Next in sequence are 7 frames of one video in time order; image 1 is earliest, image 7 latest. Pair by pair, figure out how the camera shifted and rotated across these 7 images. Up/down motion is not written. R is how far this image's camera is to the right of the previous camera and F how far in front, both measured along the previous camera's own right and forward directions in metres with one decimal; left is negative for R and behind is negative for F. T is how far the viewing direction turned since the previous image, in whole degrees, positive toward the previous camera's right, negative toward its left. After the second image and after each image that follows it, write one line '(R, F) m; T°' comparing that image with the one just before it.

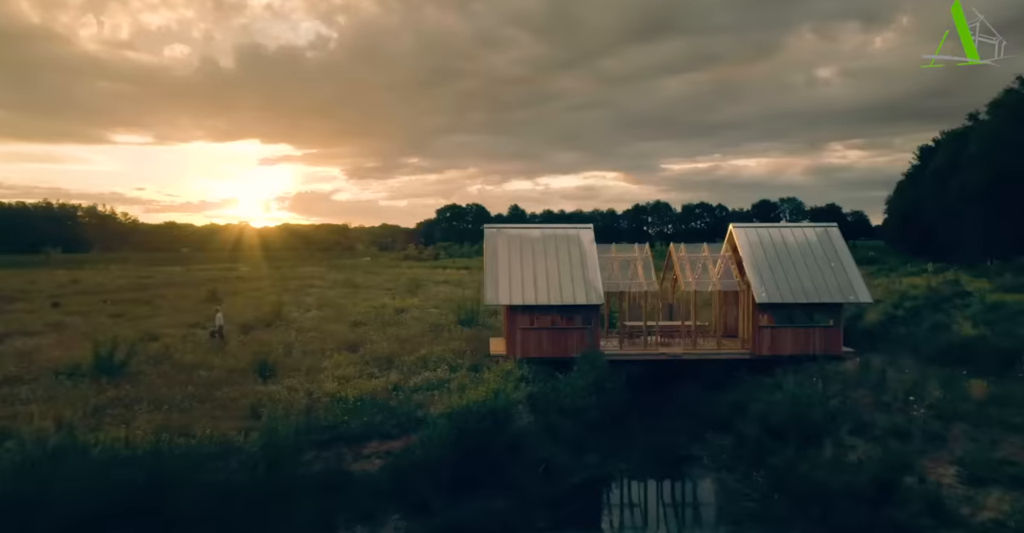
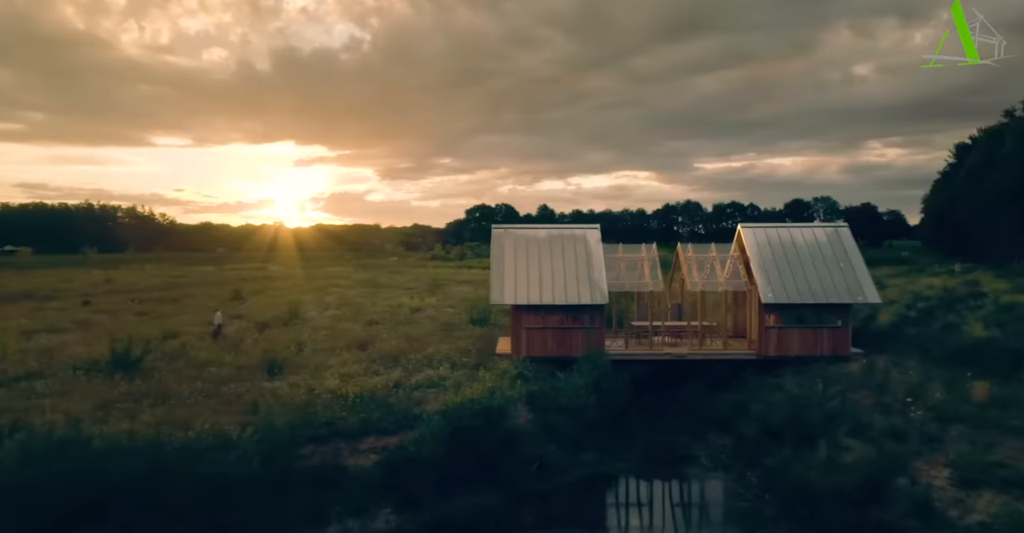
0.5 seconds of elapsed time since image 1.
(+0.7, -0.2) m; -2°
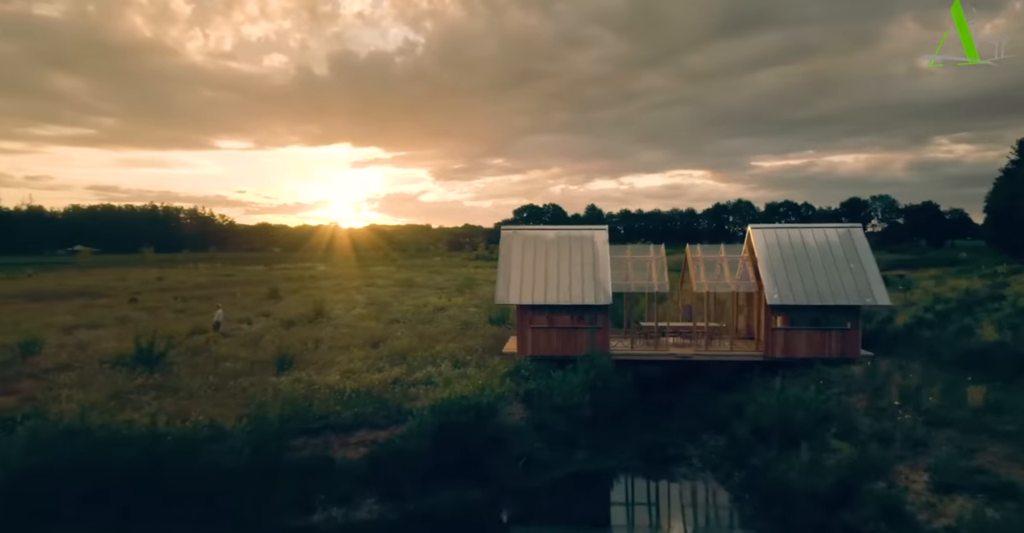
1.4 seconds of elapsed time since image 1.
(+1.4, -0.3) m; -3°
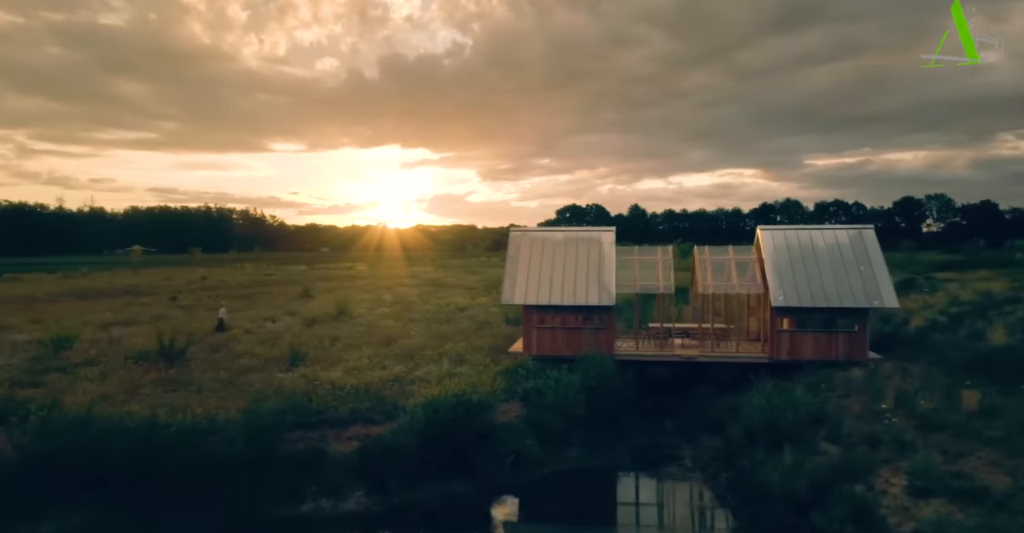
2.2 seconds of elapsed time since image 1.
(+1.2, -0.3) m; -3°
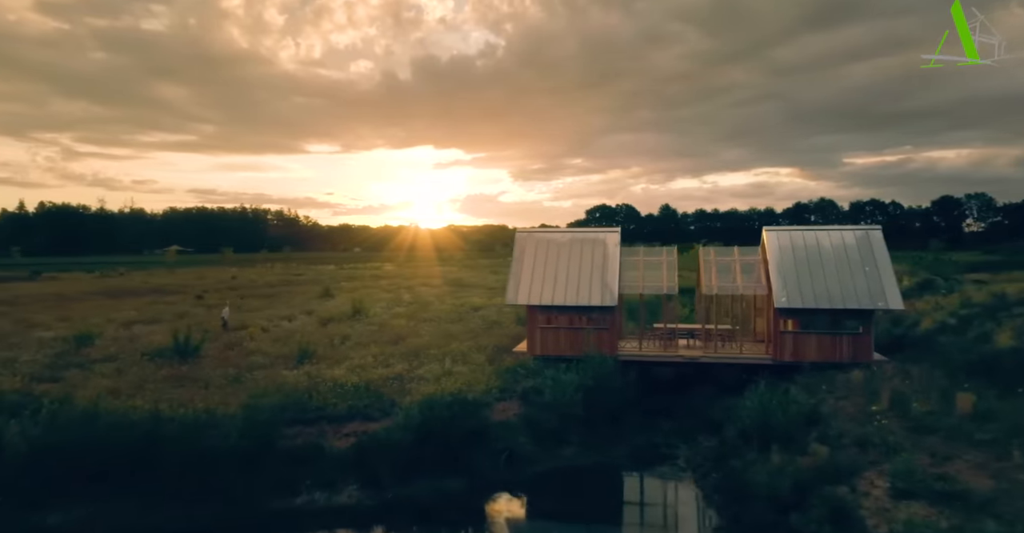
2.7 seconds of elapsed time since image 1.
(+0.8, -0.3) m; -2°
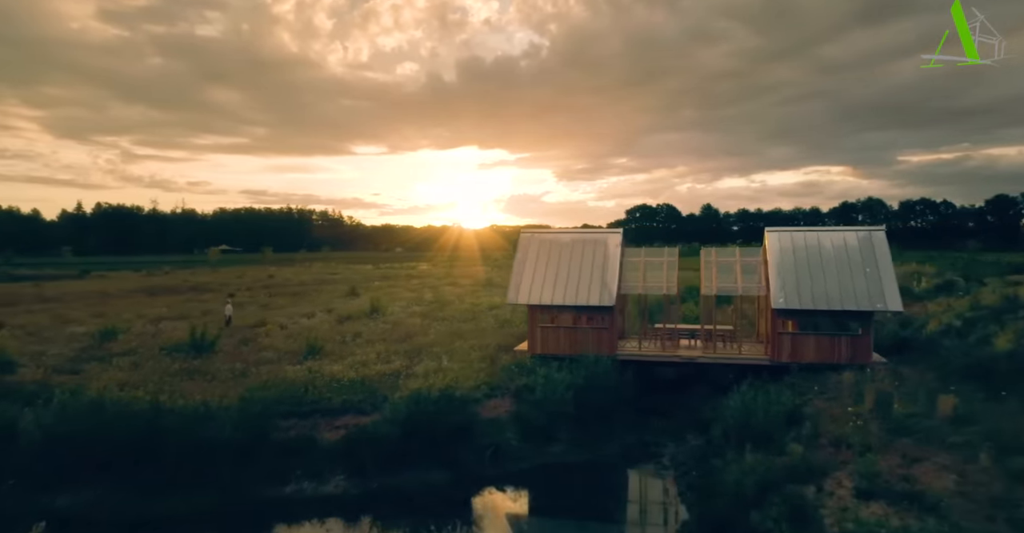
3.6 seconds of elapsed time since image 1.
(+1.3, -0.5) m; -3°
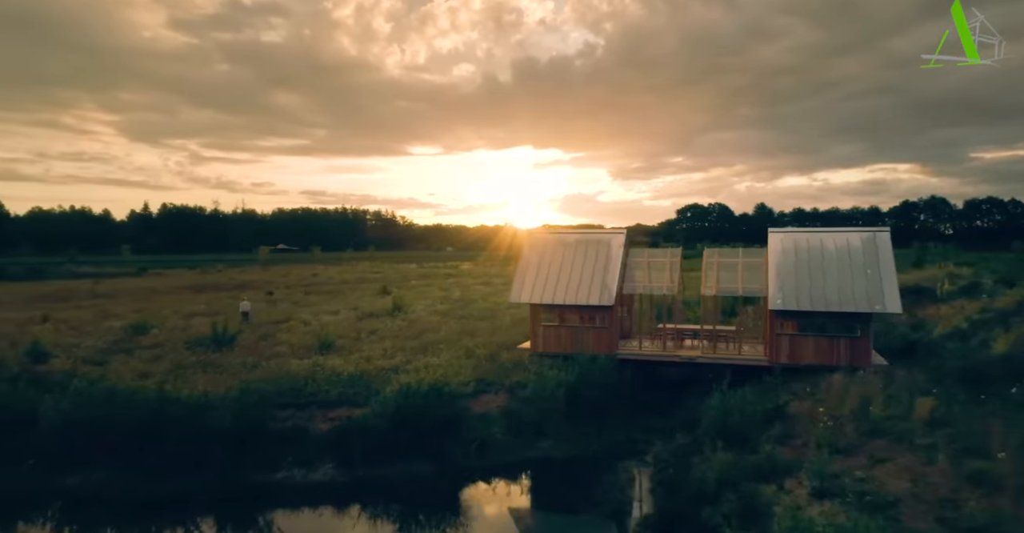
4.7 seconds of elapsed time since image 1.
(+1.6, -0.6) m; -3°
